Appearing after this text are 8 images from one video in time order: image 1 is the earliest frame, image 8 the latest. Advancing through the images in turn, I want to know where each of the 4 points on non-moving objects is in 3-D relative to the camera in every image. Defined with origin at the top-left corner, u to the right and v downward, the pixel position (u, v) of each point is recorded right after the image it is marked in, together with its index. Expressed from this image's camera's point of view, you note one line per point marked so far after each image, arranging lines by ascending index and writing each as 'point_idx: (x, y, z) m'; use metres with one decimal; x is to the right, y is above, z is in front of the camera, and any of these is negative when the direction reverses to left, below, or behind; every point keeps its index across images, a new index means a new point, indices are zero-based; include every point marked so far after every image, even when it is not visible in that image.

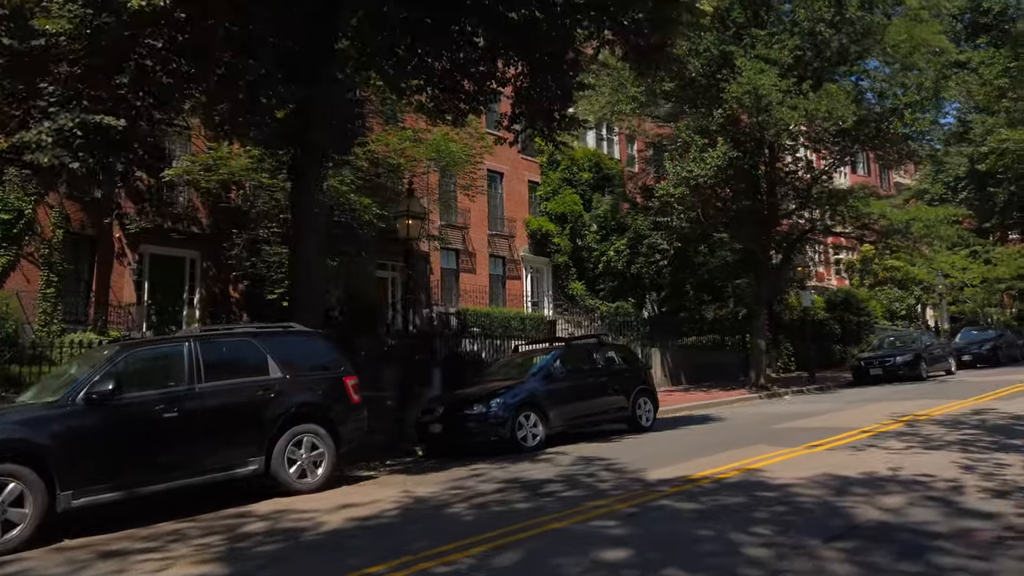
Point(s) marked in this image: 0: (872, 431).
0: (+4.7, -1.9, +9.6) m
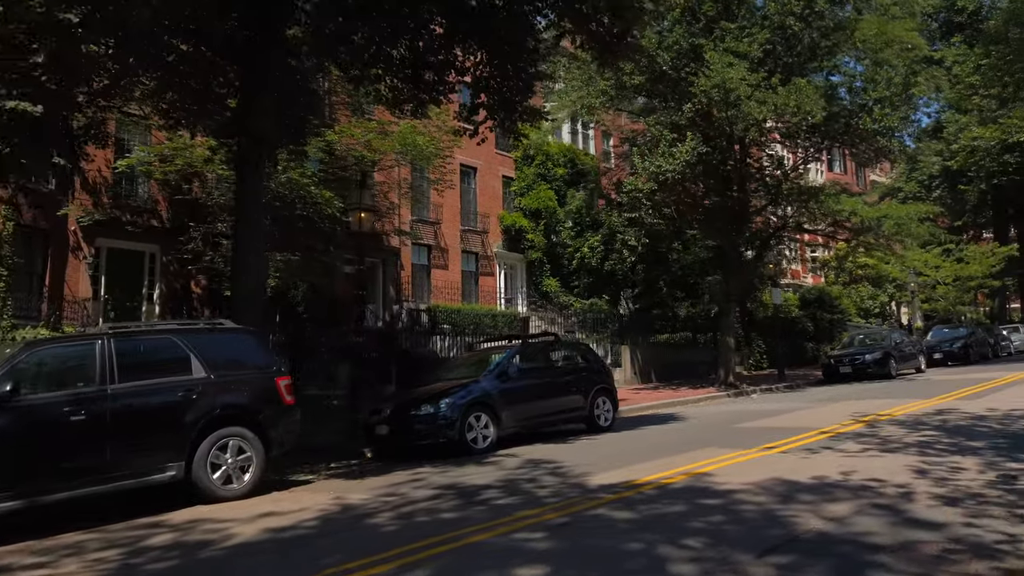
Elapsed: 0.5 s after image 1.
0: (+4.0, -1.8, +9.4) m
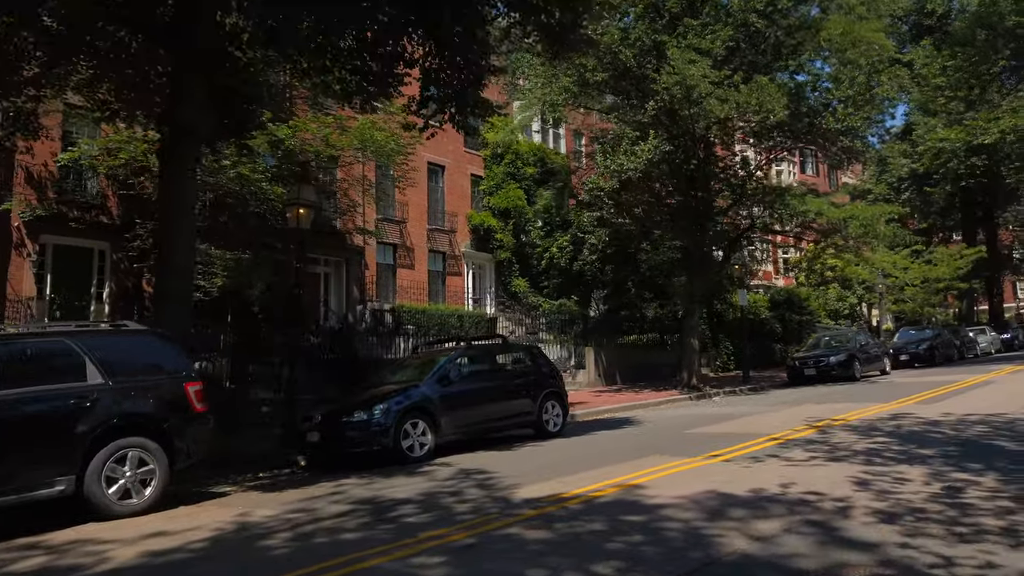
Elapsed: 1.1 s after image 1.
0: (+3.3, -1.8, +9.0) m
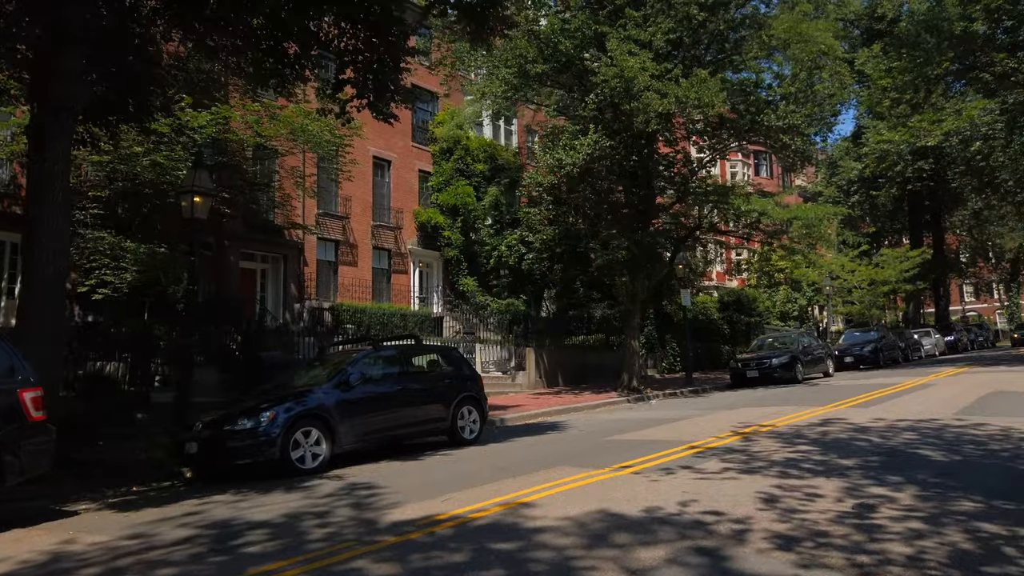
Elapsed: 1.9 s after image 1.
0: (+2.2, -1.8, +8.5) m
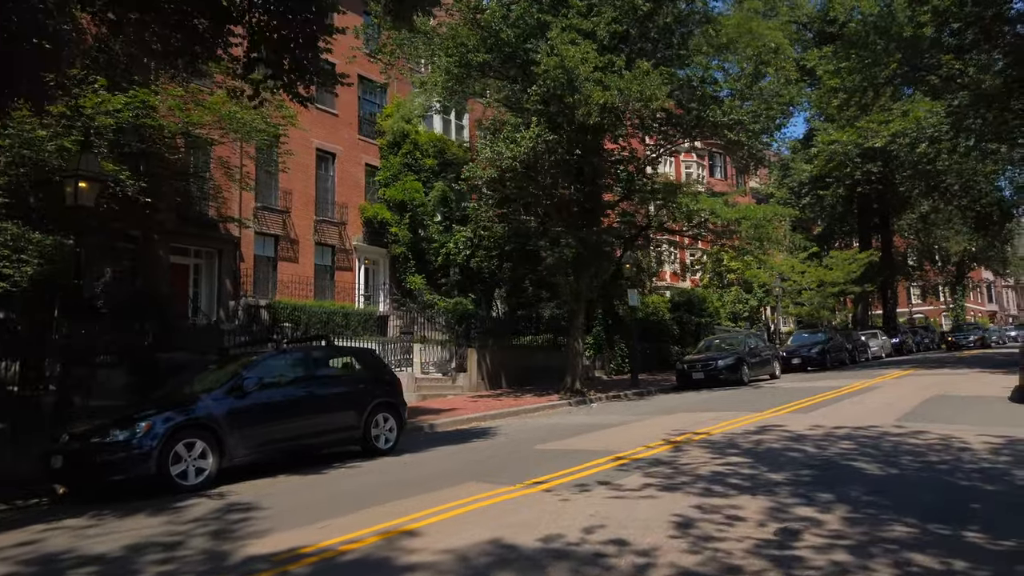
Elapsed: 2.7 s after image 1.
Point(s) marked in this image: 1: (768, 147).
0: (+1.2, -1.8, +7.8) m
1: (+6.4, +3.7, +18.9) m
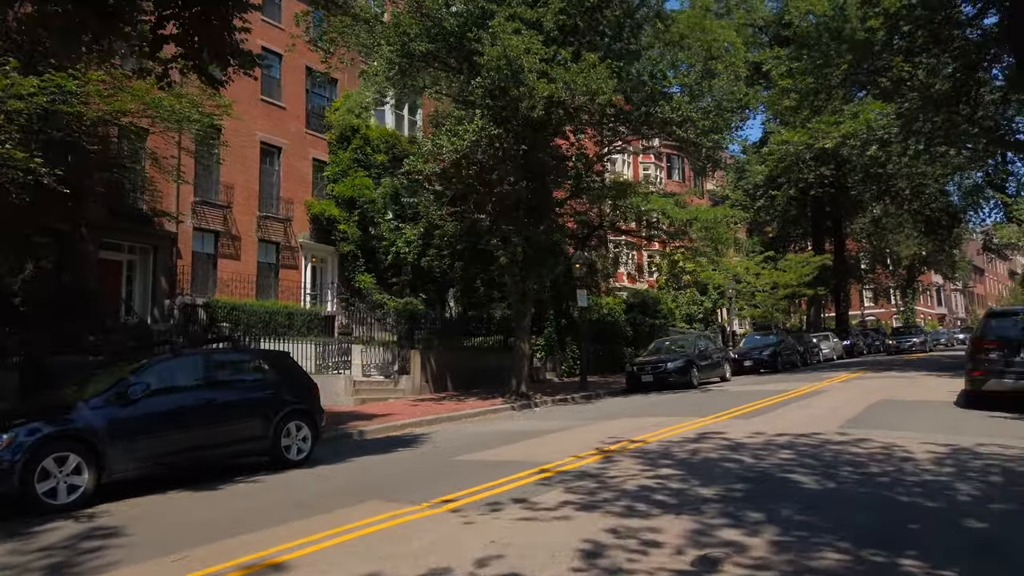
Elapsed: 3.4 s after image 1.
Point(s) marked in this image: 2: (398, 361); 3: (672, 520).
0: (+0.4, -1.8, +7.3) m
1: (+5.0, +3.6, +18.6) m
2: (-3.1, -2.0, +20.0) m
3: (+1.2, -1.7, +5.4) m
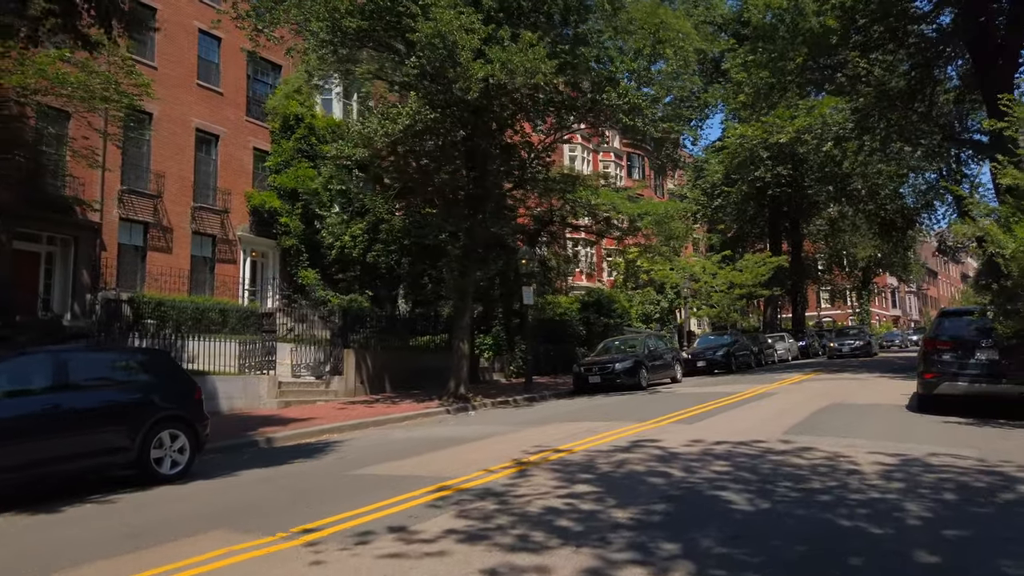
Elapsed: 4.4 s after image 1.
0: (-0.5, -1.7, +6.3) m
1: (+3.6, +3.7, +17.8) m
2: (-4.6, -1.8, +18.8) m
3: (+0.4, -1.6, +4.5) m
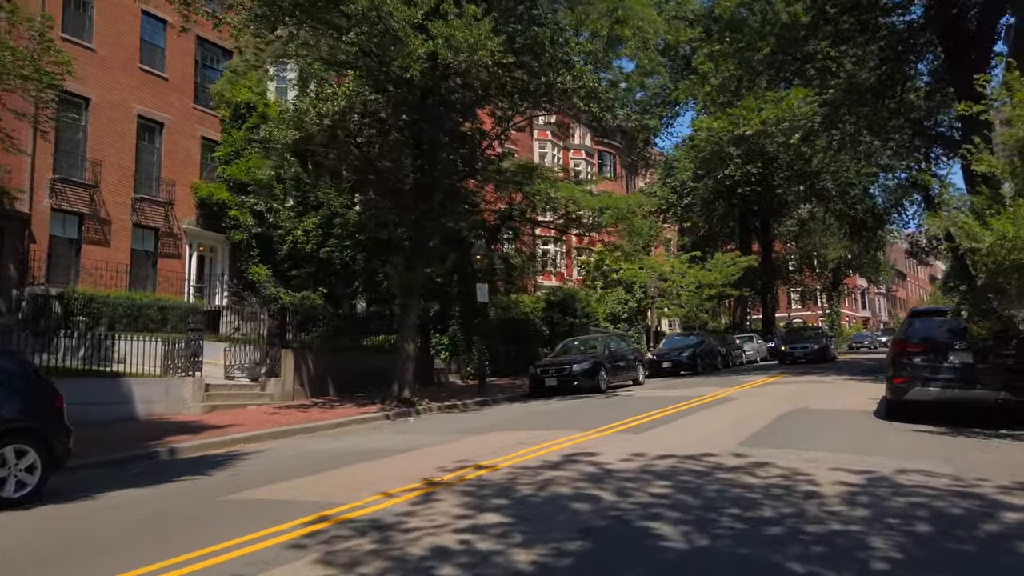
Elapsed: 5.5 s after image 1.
0: (-1.3, -1.6, +5.2) m
1: (+2.6, +3.7, +16.9) m
2: (-5.7, -1.7, +17.6) m
3: (-0.3, -1.5, +3.4) m
